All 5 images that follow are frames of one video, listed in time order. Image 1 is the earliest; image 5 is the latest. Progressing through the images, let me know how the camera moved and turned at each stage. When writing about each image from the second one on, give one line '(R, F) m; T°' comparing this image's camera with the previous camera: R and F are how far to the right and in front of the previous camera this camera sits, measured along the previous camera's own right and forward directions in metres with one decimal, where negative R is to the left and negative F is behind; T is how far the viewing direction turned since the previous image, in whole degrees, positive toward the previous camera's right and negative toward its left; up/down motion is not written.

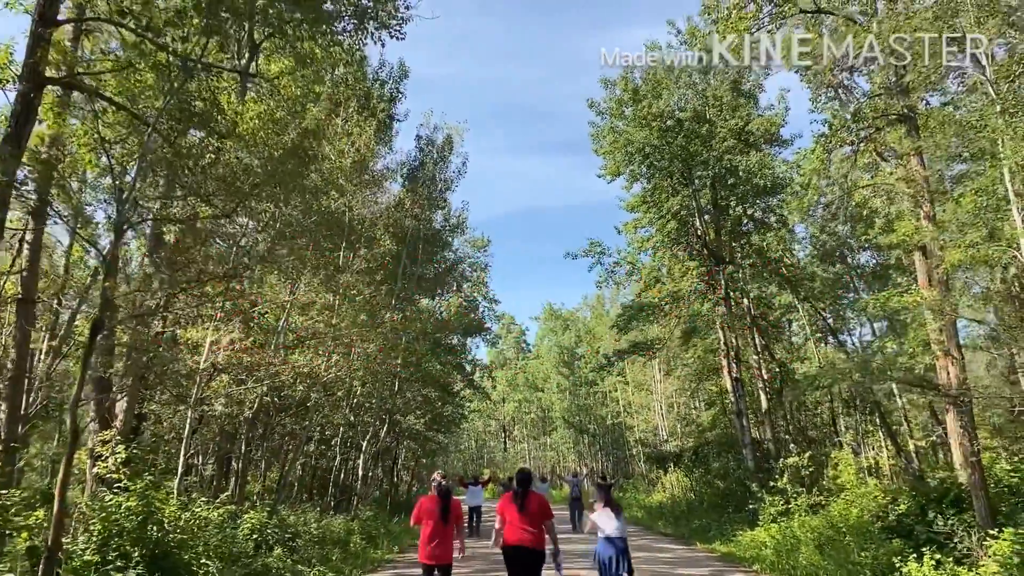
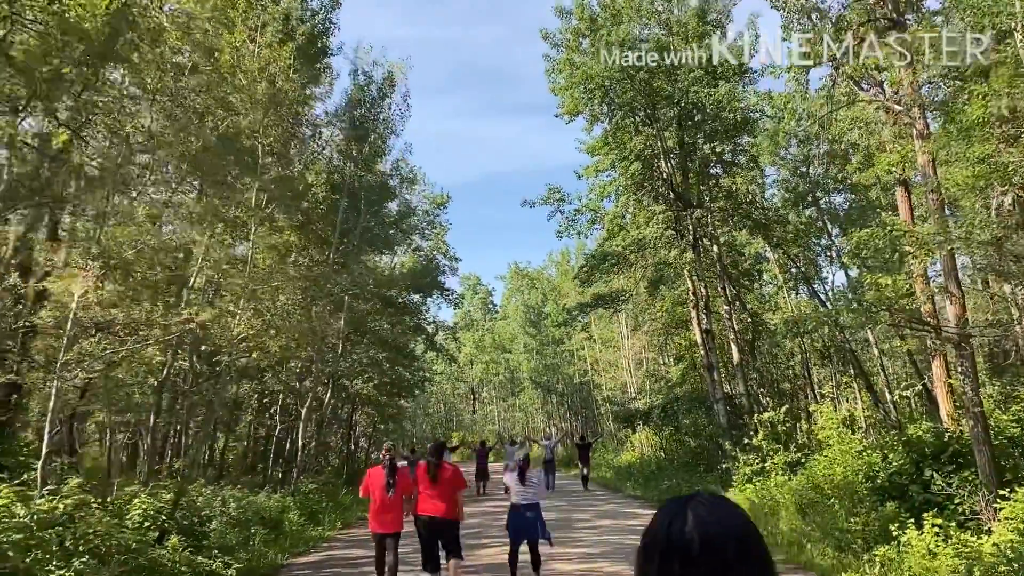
(+0.4, +1.5) m; +2°
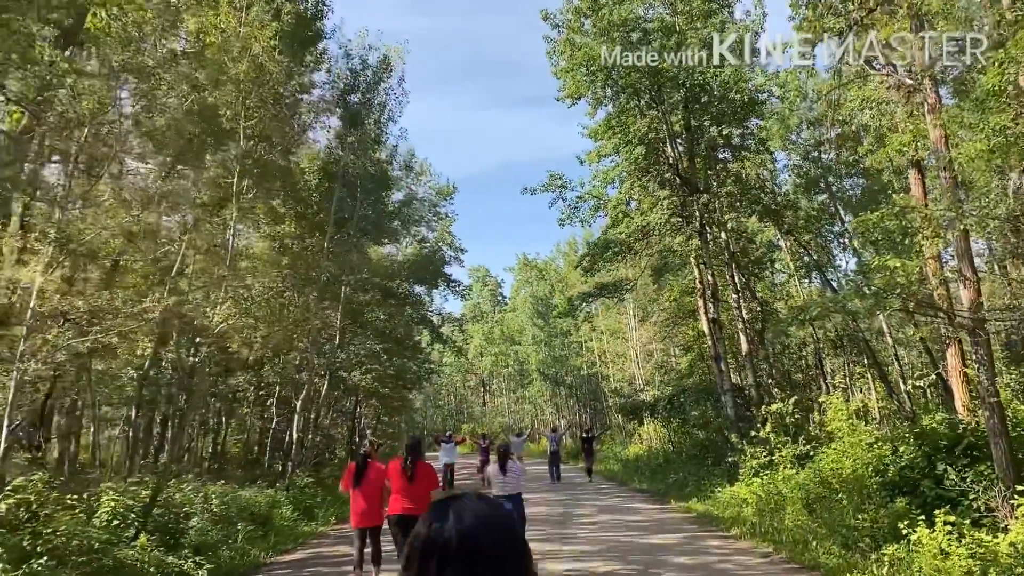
(+0.3, +0.4) m; -1°
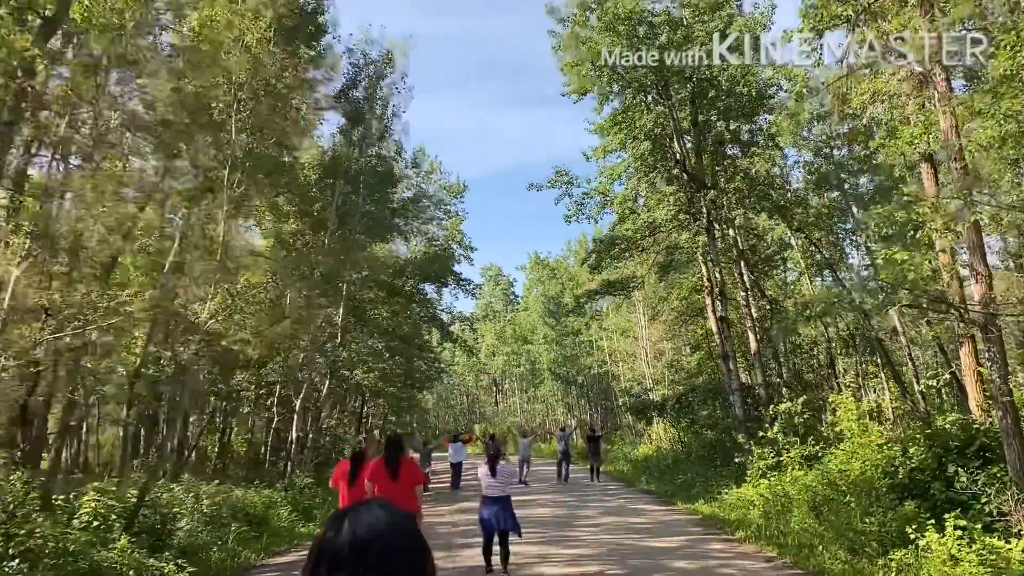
(+0.3, +0.2) m; -1°
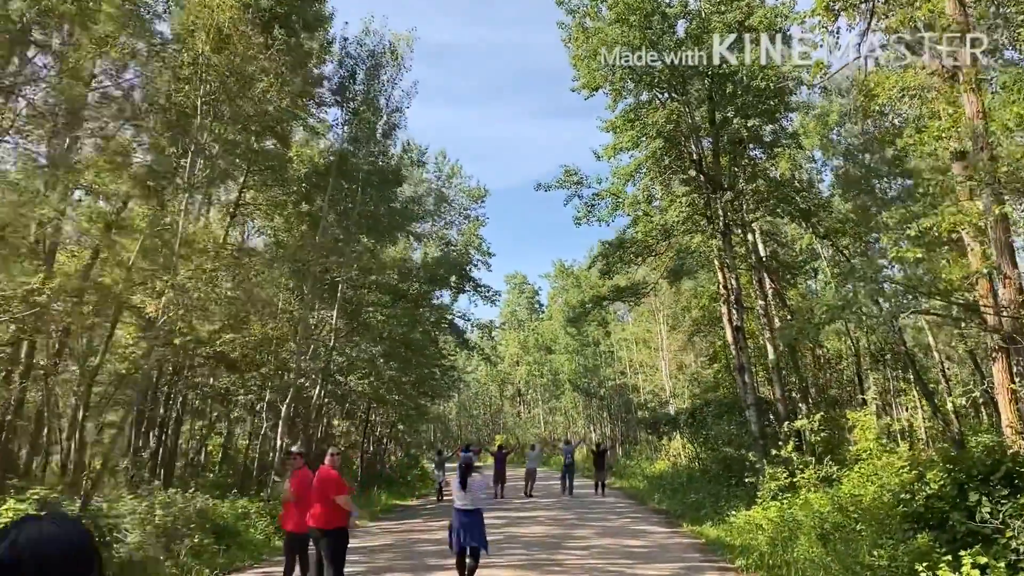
(+0.7, +0.7) m; -3°
